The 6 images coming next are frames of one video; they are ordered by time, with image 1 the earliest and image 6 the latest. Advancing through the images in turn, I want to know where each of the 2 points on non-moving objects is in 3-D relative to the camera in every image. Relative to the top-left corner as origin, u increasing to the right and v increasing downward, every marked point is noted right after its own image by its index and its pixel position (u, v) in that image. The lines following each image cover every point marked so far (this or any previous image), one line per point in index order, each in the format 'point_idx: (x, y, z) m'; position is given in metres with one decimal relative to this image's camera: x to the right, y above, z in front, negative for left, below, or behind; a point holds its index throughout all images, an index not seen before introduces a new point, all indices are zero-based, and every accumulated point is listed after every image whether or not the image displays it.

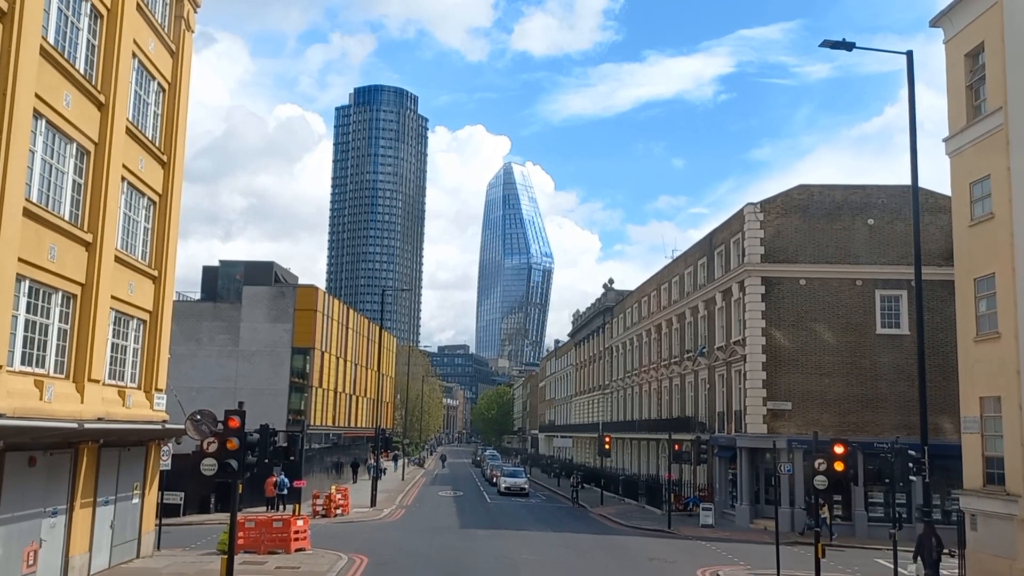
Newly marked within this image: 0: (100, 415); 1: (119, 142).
0: (-9.0, -2.8, +18.8) m
1: (-9.1, +3.4, +19.7) m
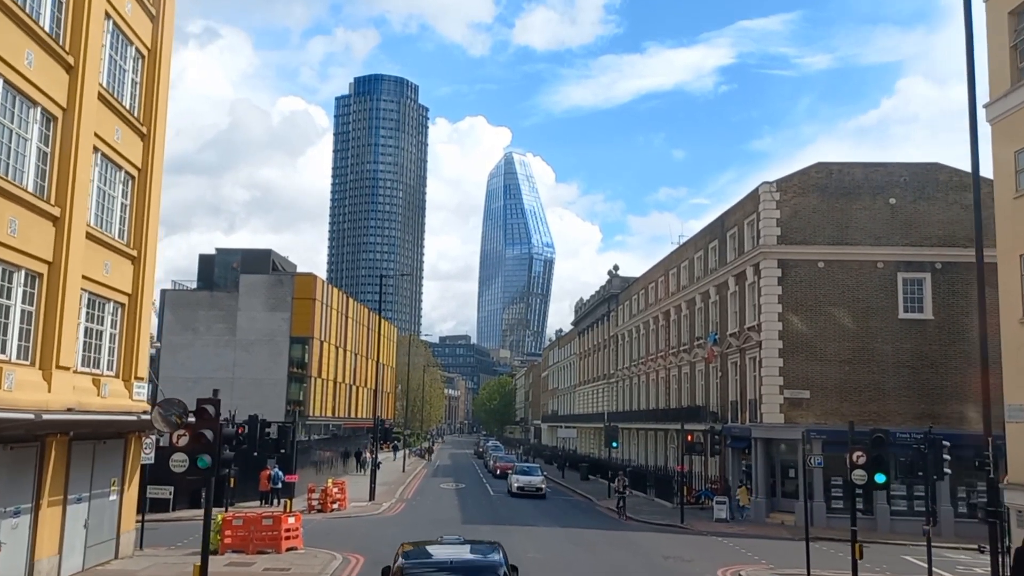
0: (-8.9, -2.4, +17.3) m
1: (-8.9, +3.8, +18.1) m
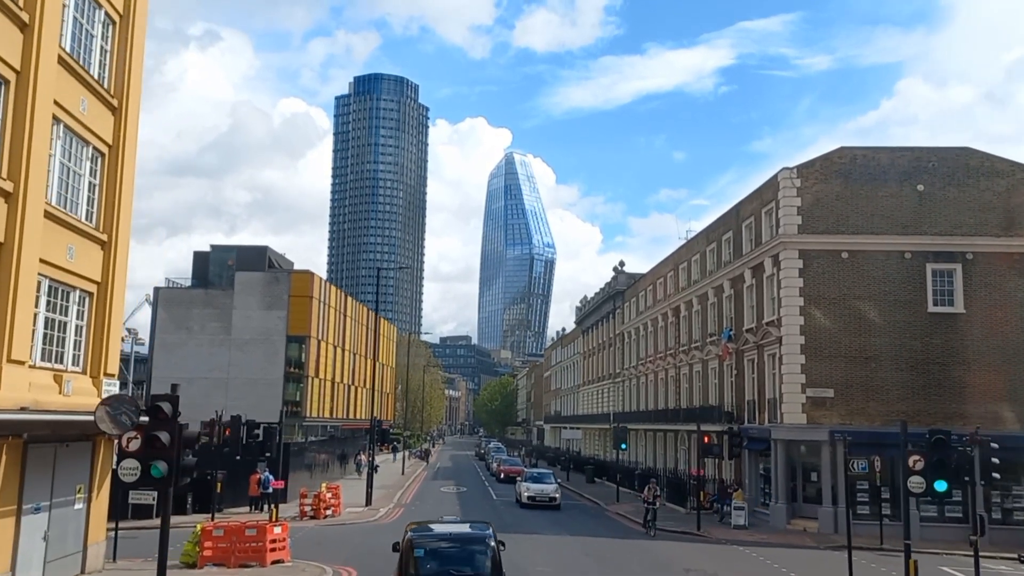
0: (-8.7, -2.1, +15.4) m
1: (-8.8, +4.1, +16.3) m
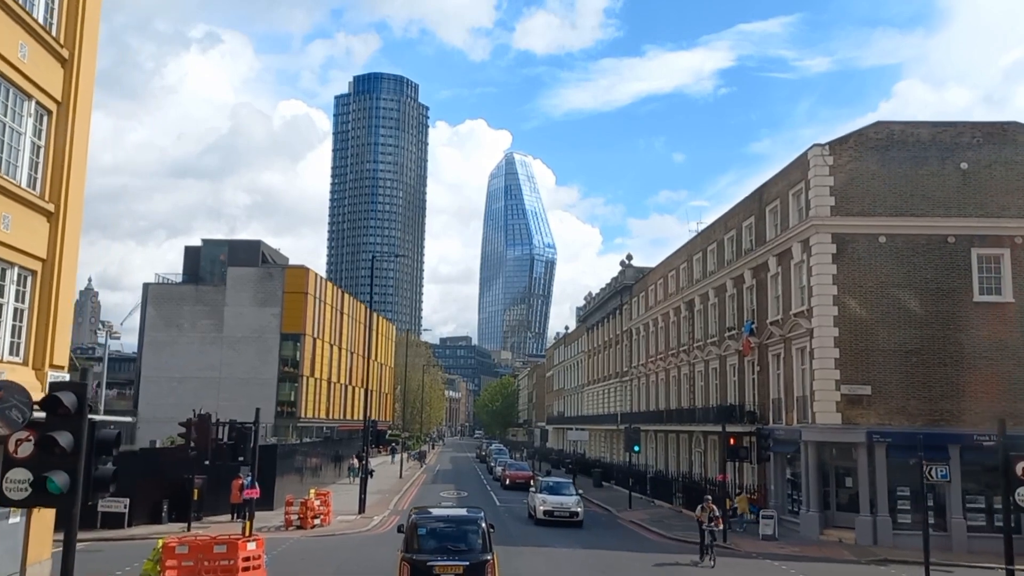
0: (-8.6, -1.7, +12.9) m
1: (-8.6, +4.5, +13.7) m
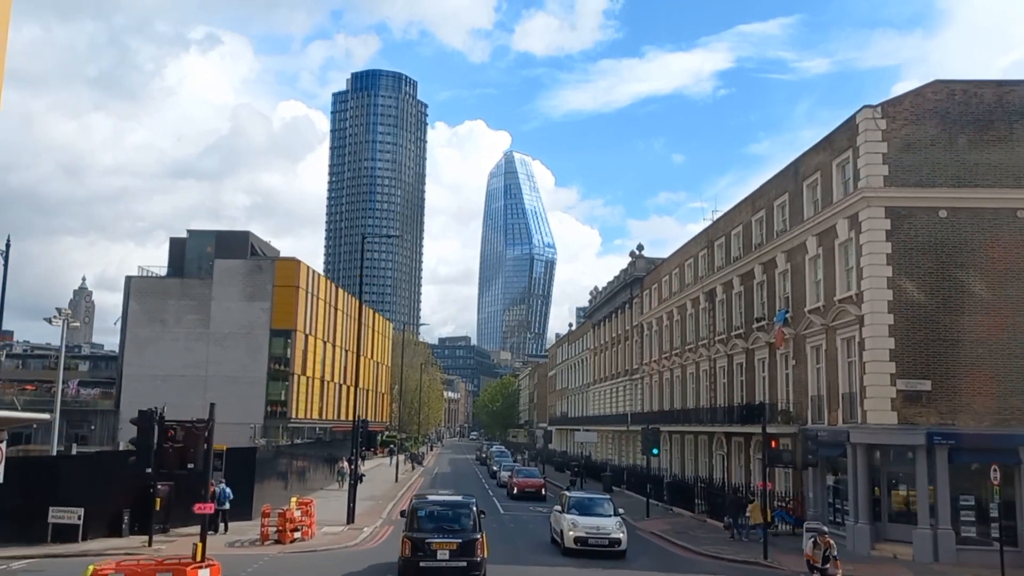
0: (-8.3, -1.1, +9.5) m
1: (-8.4, +5.1, +10.3) m
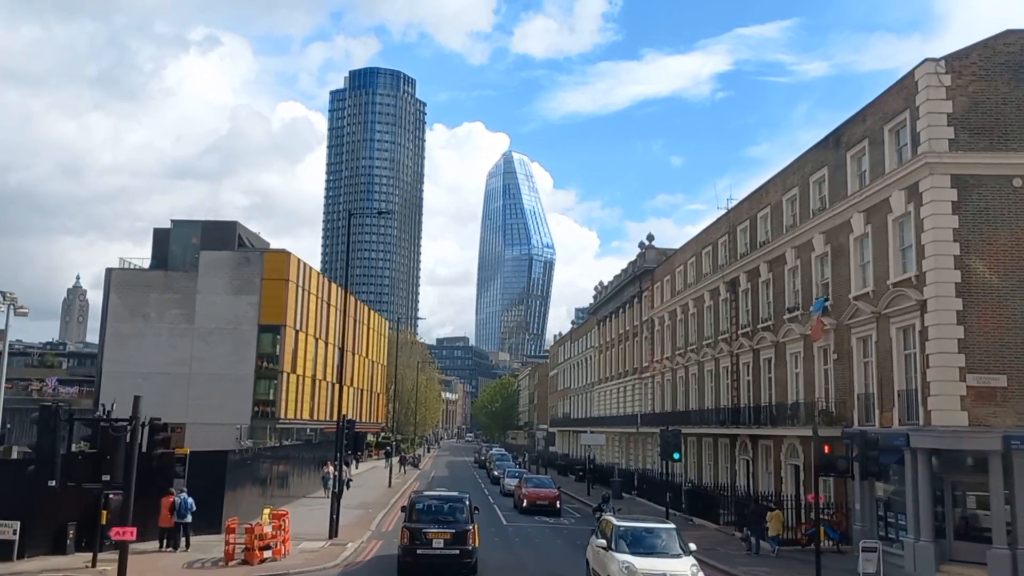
0: (-8.1, -0.5, +6.2) m
1: (-8.1, +5.6, +7.0) m
